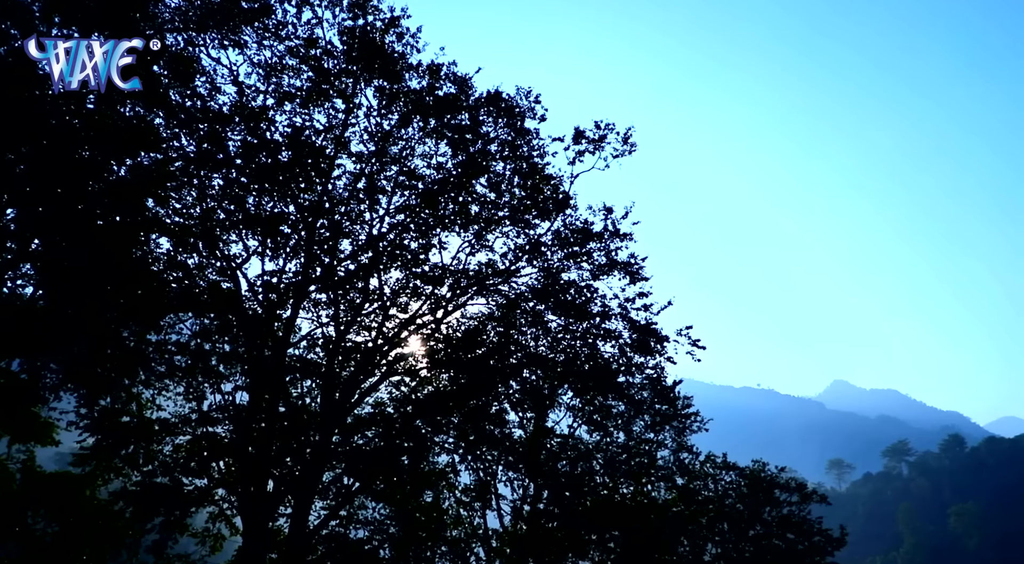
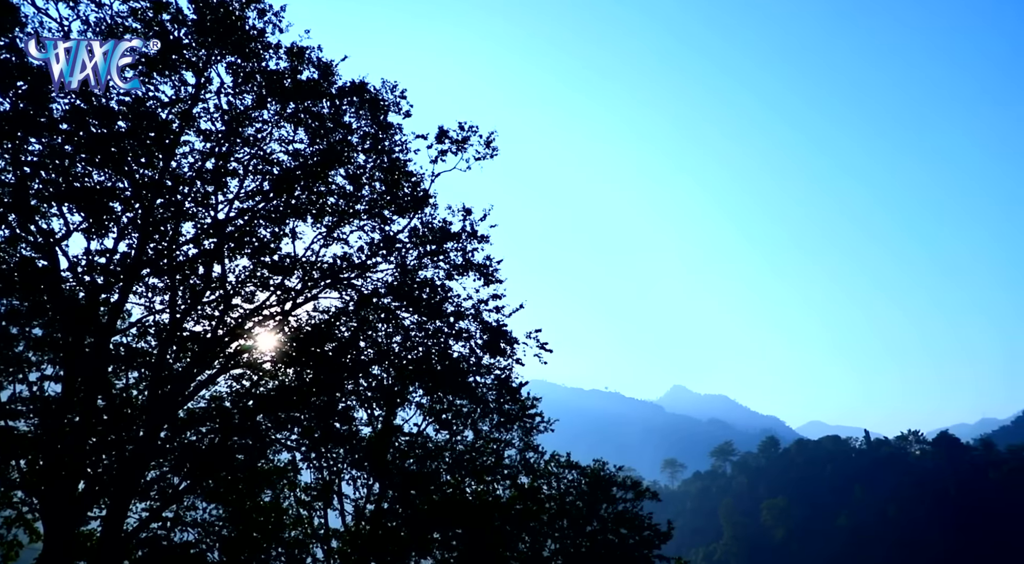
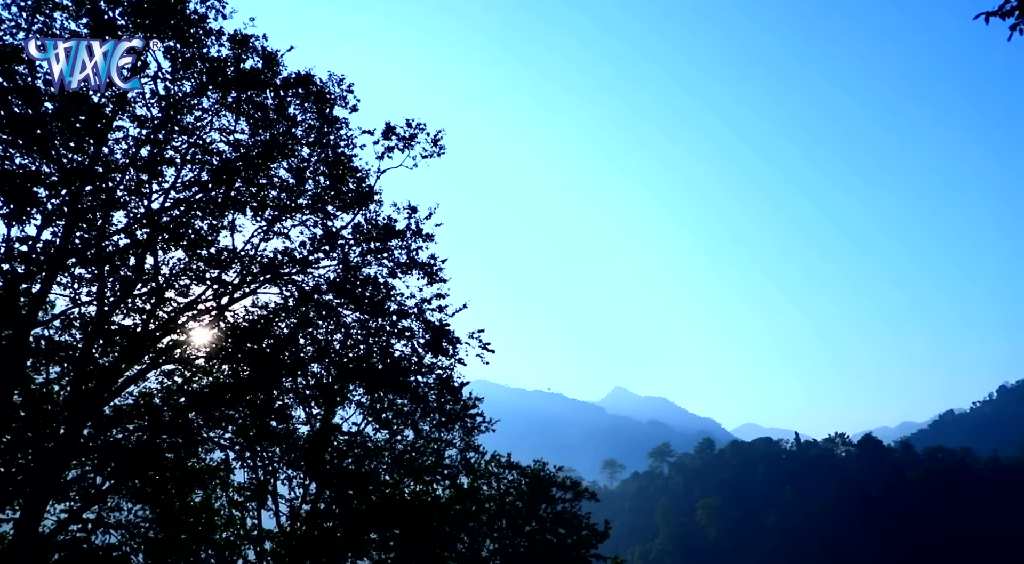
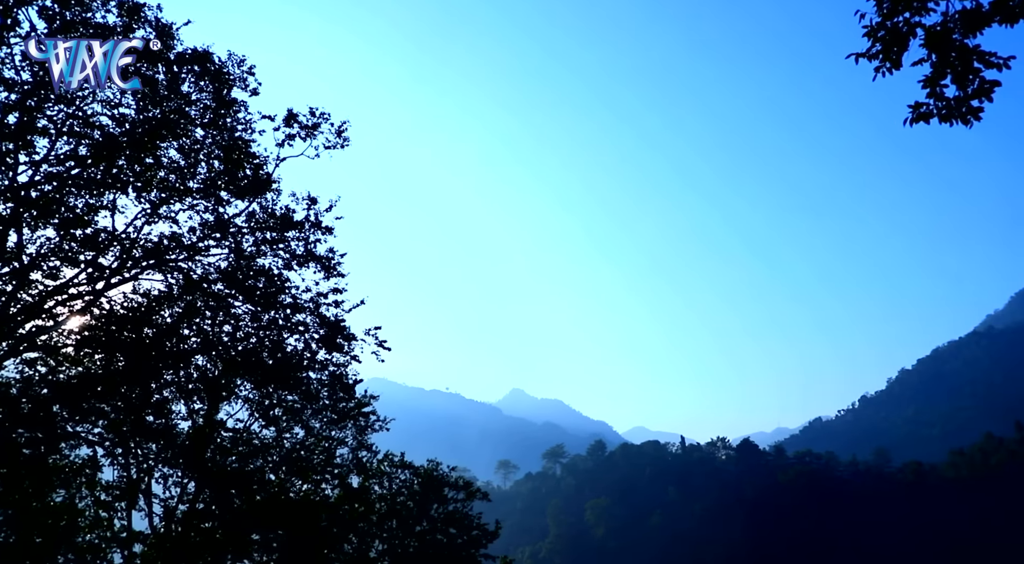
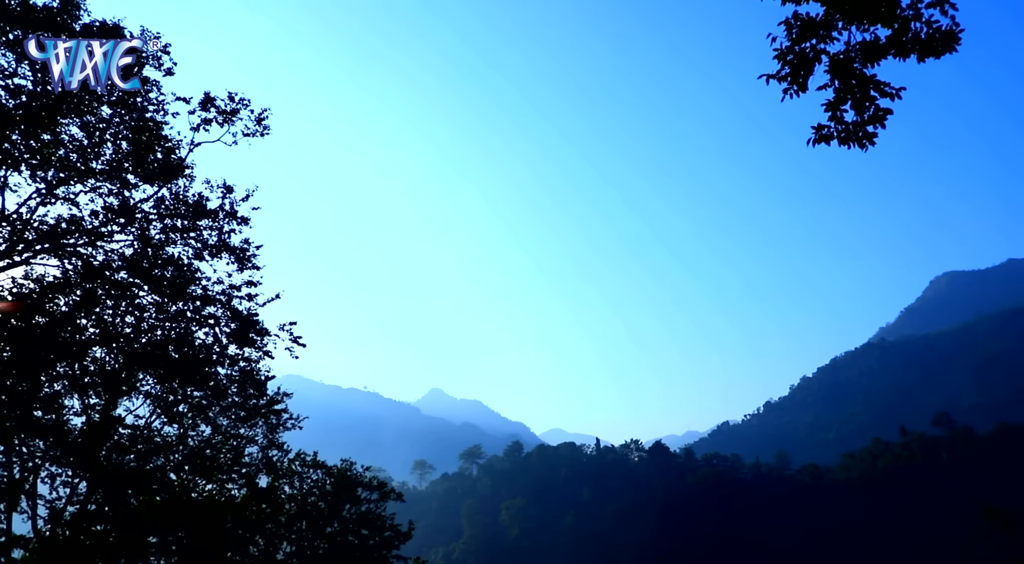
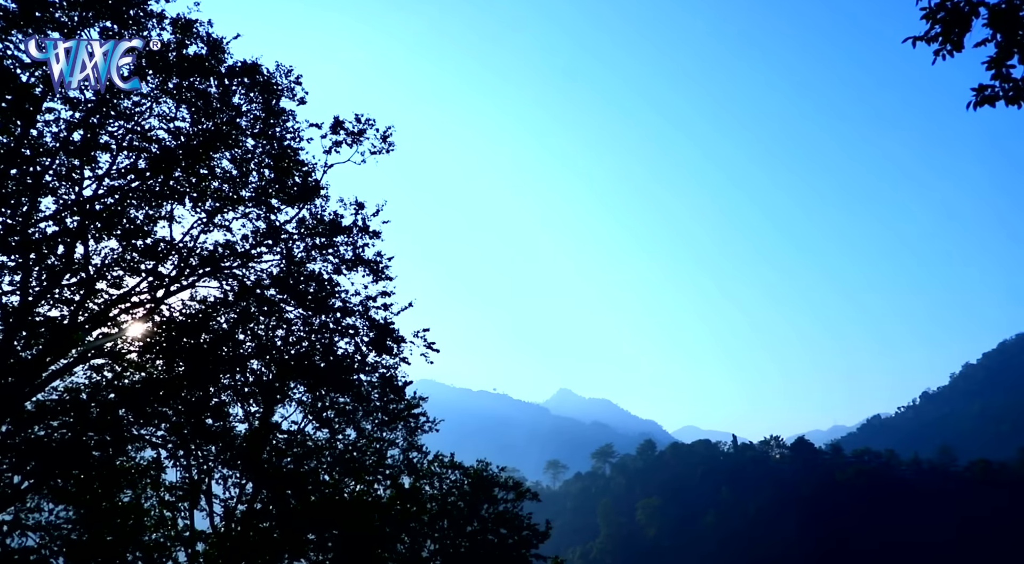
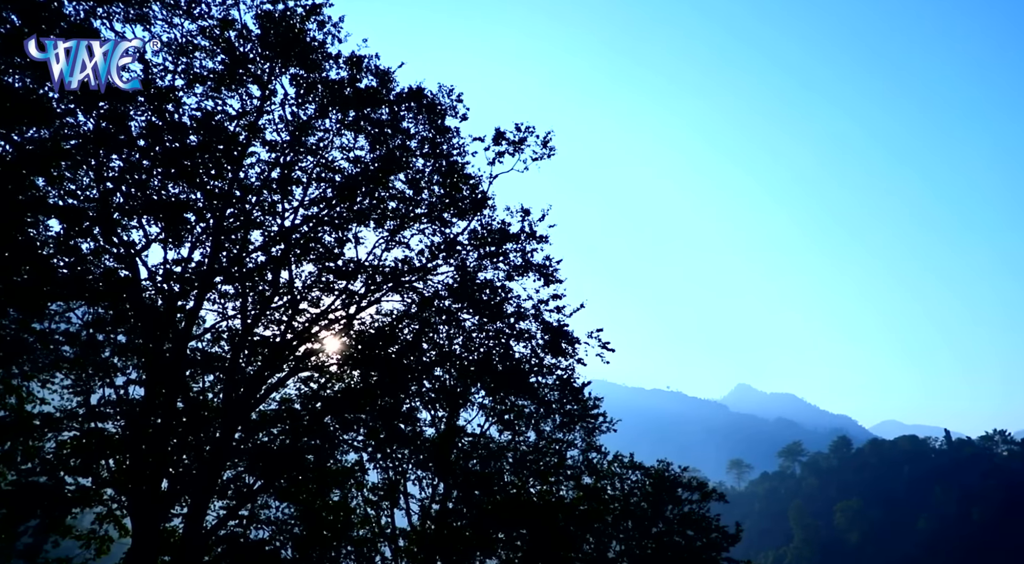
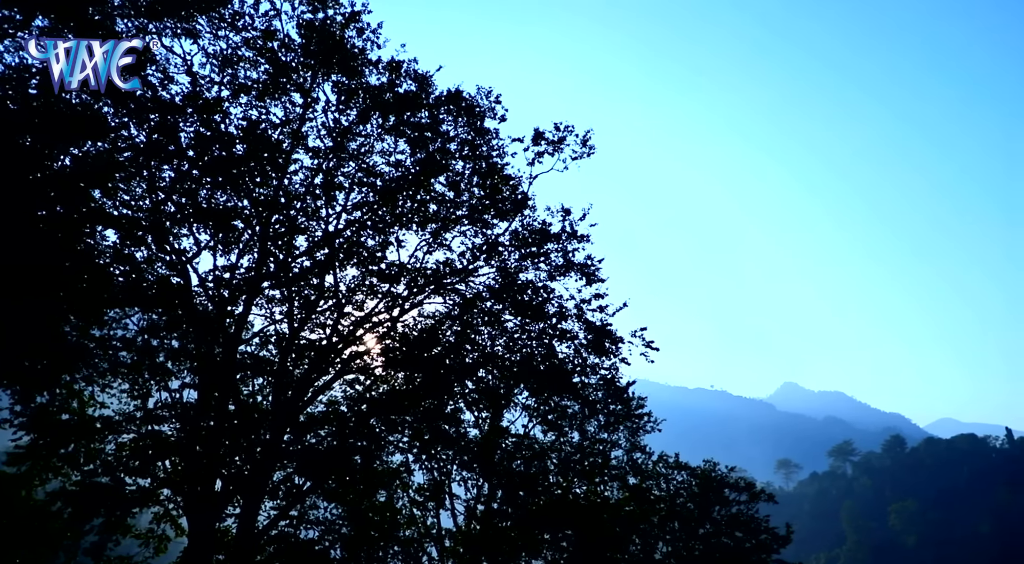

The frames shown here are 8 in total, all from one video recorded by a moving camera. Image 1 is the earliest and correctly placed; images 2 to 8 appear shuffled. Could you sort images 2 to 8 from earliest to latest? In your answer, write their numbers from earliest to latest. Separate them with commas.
8, 7, 2, 3, 6, 4, 5
